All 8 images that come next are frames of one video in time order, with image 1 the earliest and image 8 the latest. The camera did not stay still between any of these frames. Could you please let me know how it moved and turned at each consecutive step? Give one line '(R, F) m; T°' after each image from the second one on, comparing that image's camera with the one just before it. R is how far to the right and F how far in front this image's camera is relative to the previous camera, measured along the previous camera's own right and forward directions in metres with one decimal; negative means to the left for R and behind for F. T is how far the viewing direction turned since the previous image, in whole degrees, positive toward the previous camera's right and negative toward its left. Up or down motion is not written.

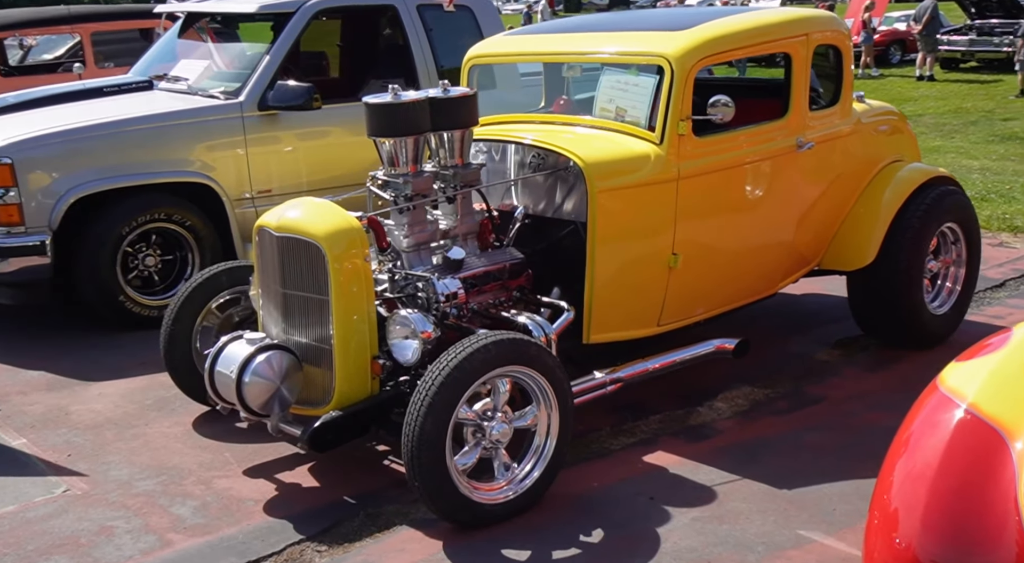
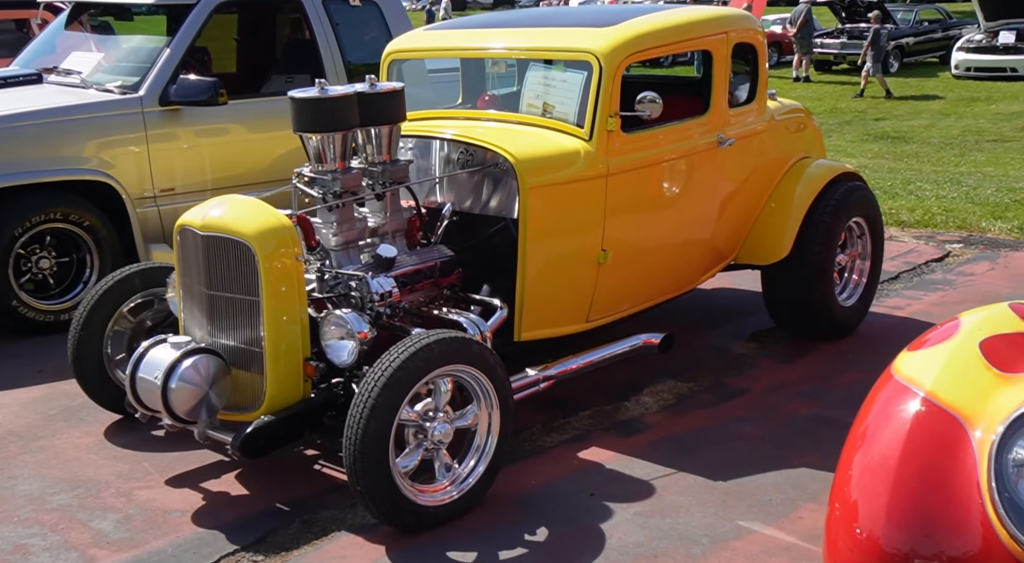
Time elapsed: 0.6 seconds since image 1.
(-0.2, +0.1) m; +6°
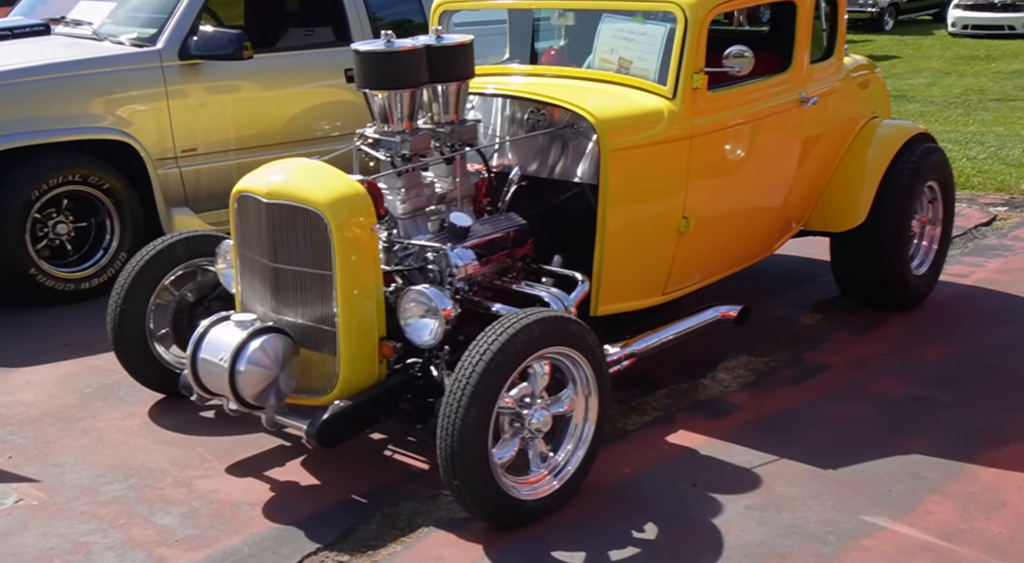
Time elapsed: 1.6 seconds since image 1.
(-0.4, +0.4) m; +1°
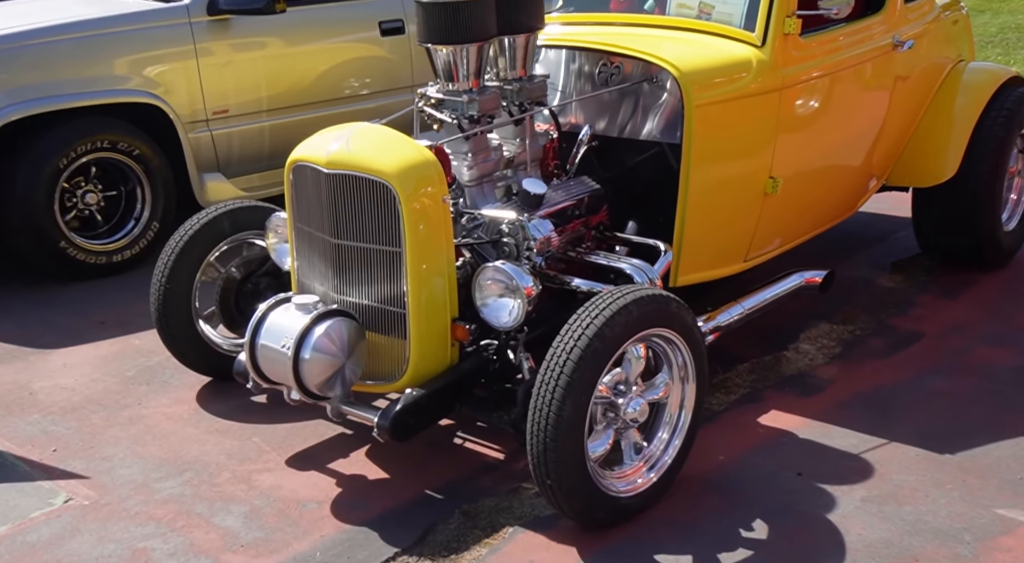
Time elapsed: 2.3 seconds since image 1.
(-0.2, +0.4) m; -1°
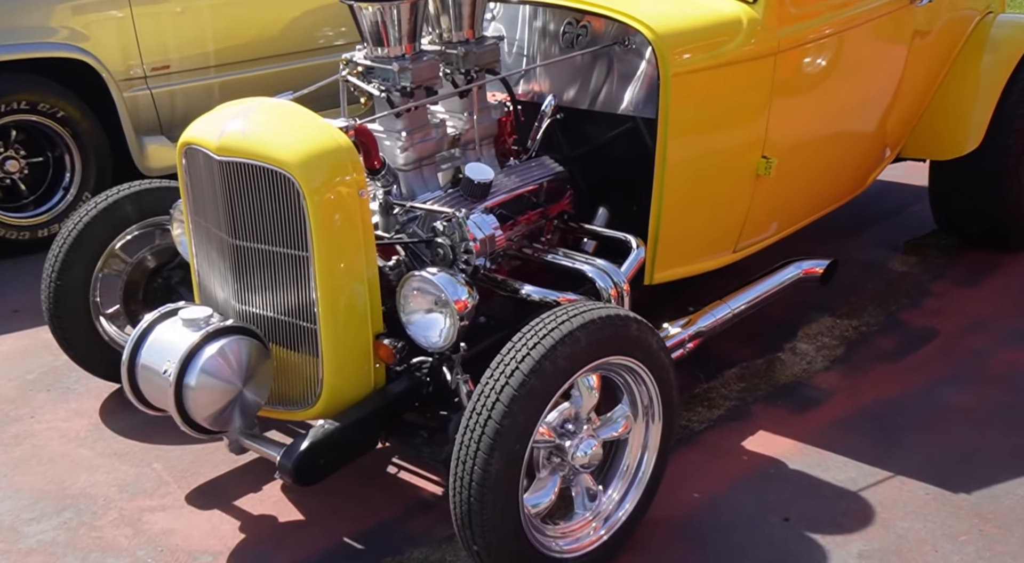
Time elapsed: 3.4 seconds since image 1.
(+0.2, +0.6) m; -1°
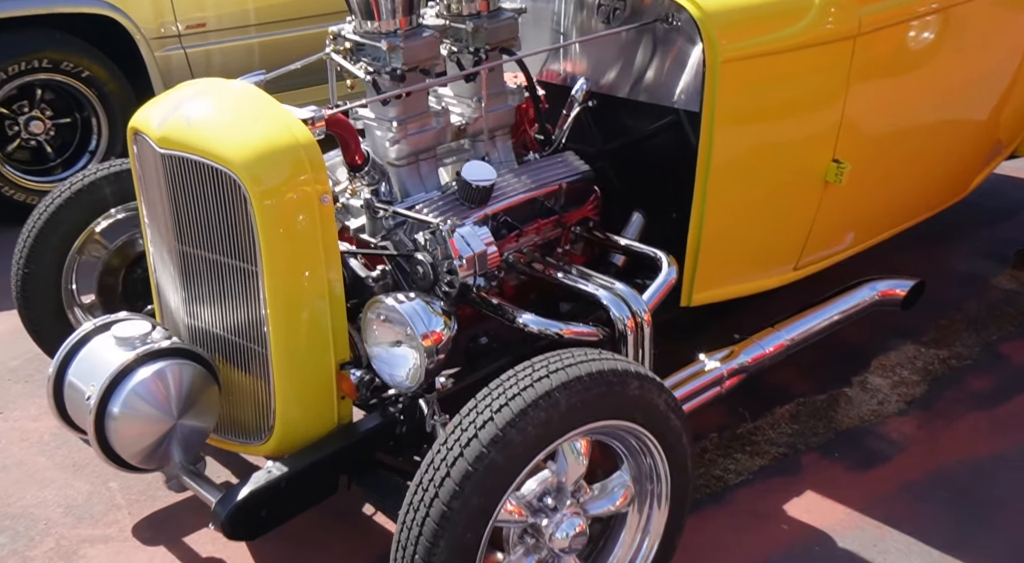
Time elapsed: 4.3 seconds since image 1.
(+0.3, +0.5) m; -6°
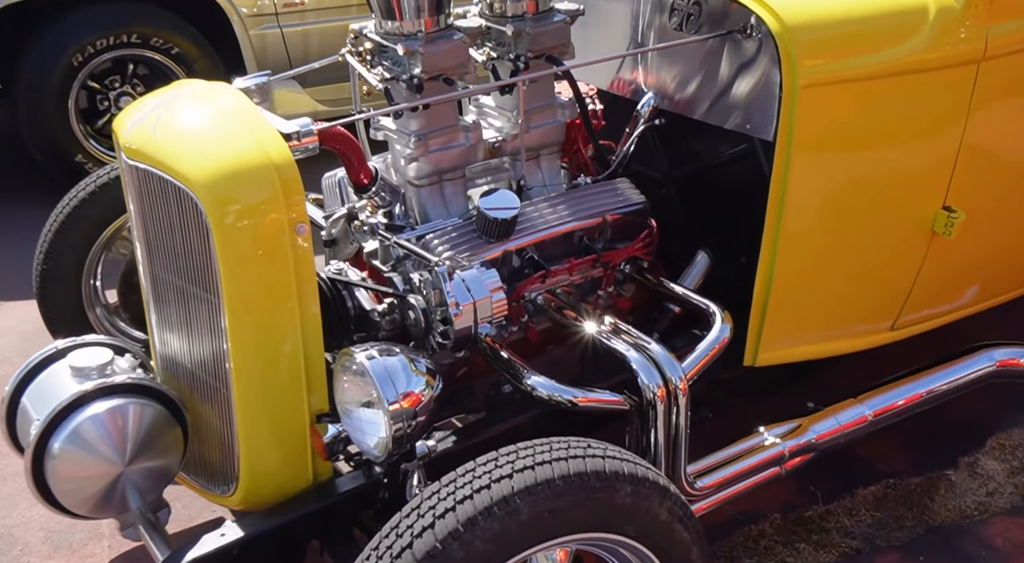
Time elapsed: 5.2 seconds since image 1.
(+0.3, +0.4) m; -8°
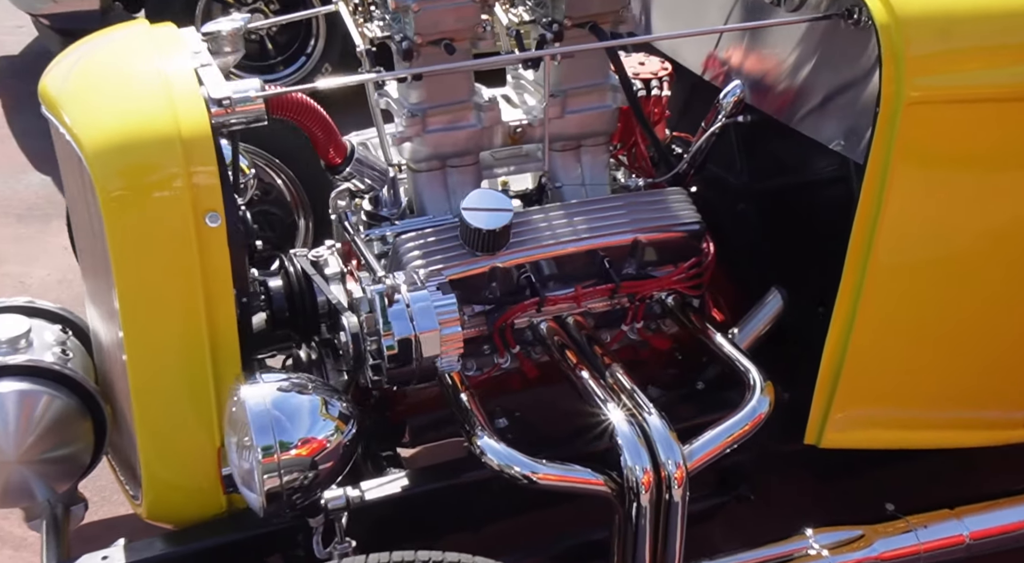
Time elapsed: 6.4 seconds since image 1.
(+0.4, +0.5) m; -11°
